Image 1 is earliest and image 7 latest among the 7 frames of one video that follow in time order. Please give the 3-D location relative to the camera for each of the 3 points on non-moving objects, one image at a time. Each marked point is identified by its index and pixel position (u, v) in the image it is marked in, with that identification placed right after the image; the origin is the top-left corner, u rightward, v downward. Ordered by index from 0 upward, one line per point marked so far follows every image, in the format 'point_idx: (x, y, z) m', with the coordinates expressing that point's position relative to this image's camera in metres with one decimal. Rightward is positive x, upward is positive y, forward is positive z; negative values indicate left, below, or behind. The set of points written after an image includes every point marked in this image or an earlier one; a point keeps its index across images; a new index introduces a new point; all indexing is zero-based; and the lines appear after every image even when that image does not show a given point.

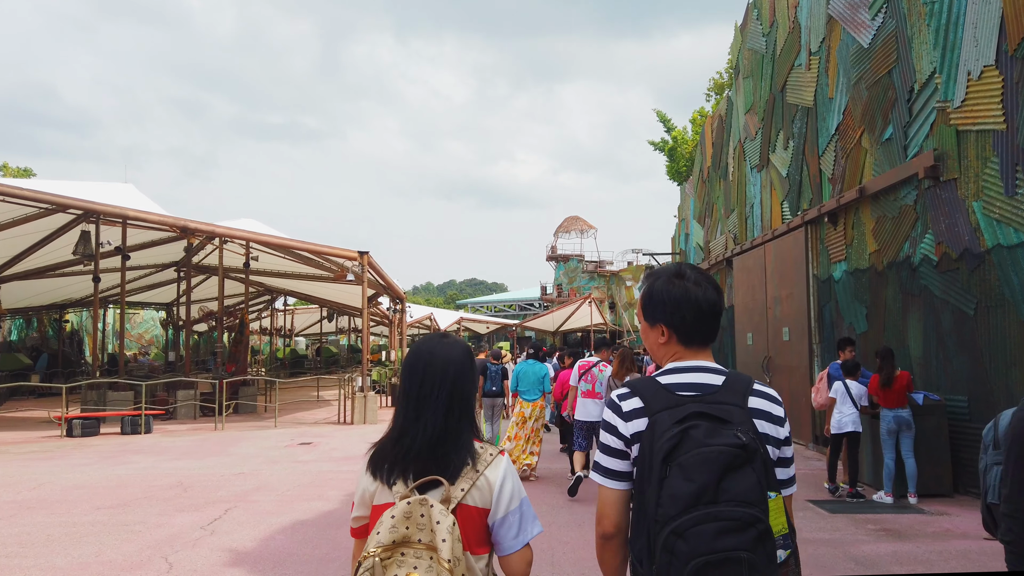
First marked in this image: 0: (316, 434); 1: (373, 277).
0: (-3.5, -2.6, +13.5) m
1: (-3.4, +0.3, +18.6) m
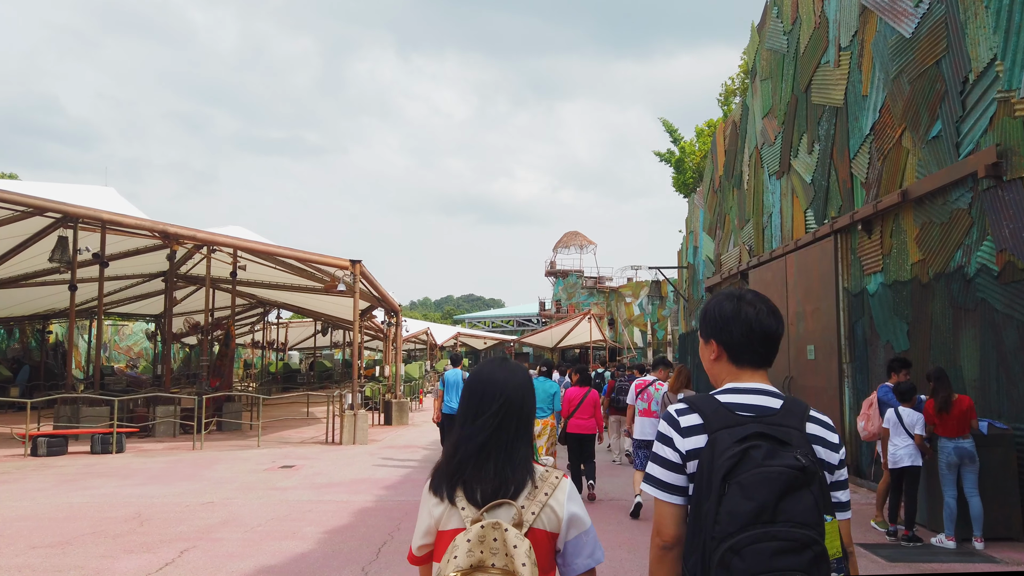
0: (-3.5, -2.8, +12.5) m
1: (-3.4, 0.0, +17.8) m
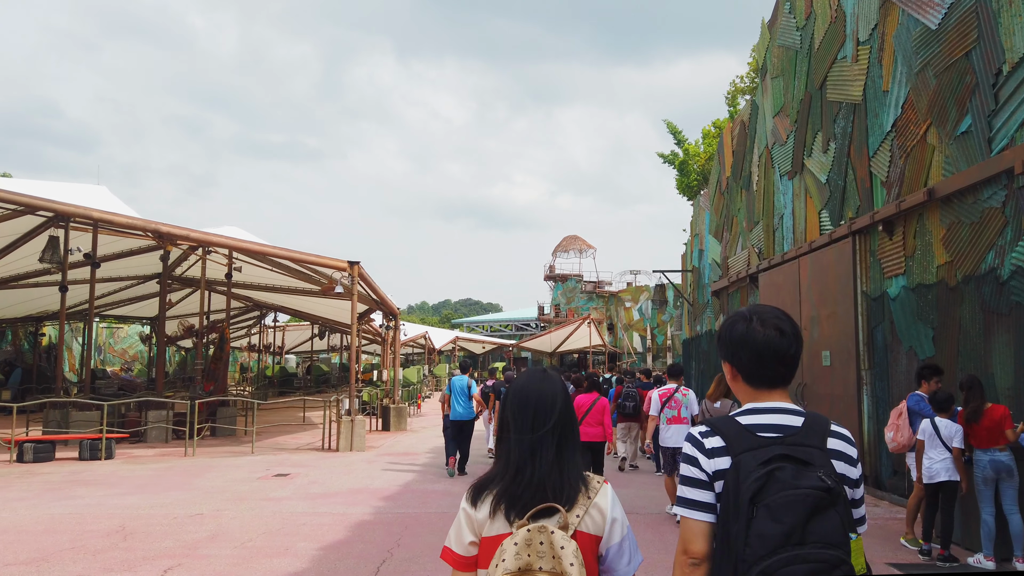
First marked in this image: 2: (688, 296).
0: (-3.5, -2.8, +12.1) m
1: (-3.4, -0.1, +17.4) m
2: (+4.4, -0.2, +18.9) m
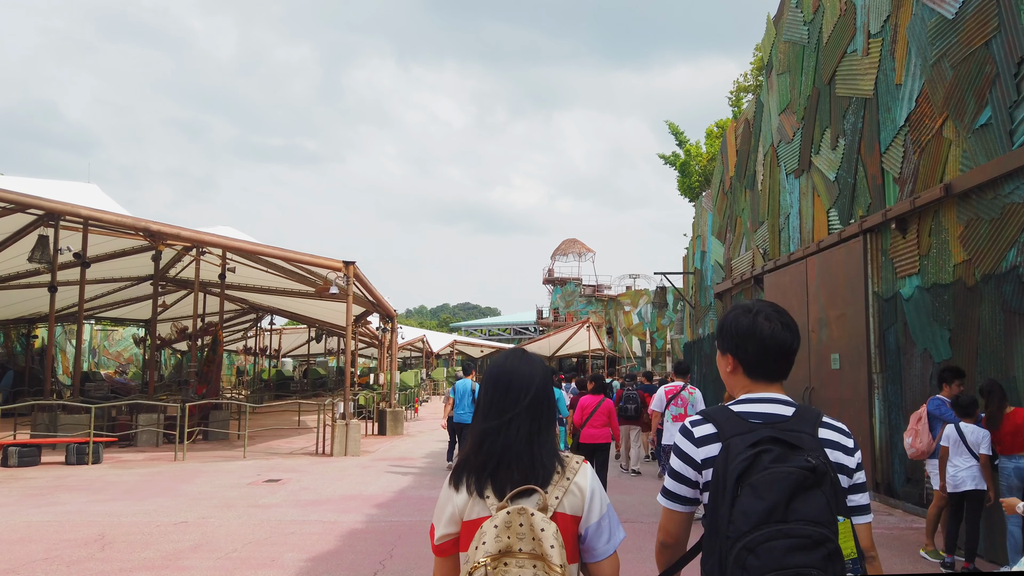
0: (-3.5, -2.8, +11.8) m
1: (-3.4, -0.1, +17.1) m
2: (+4.4, -0.3, +18.6) m
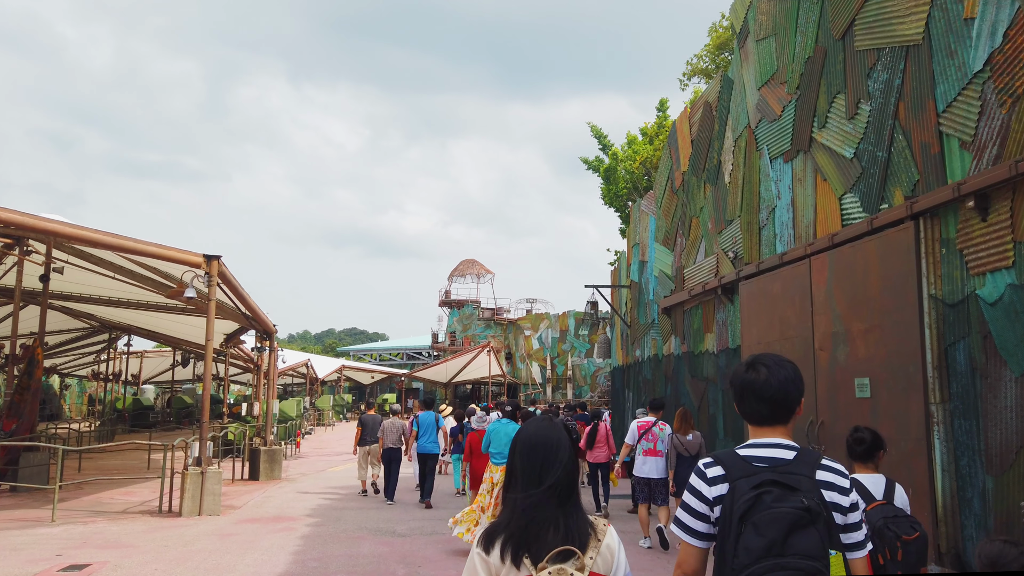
0: (-4.5, -2.8, +8.5) m
1: (-5.1, -0.3, +13.8) m
2: (+2.4, -0.6, +16.4) m
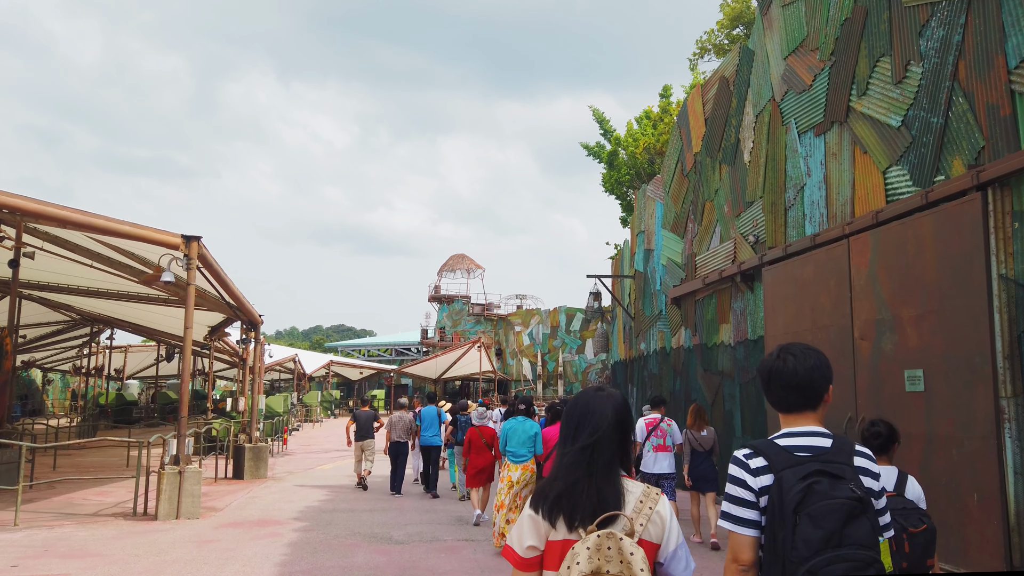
0: (-4.4, -2.6, +7.6) m
1: (-5.1, 0.0, +12.9) m
2: (+2.4, -0.4, +15.7) m
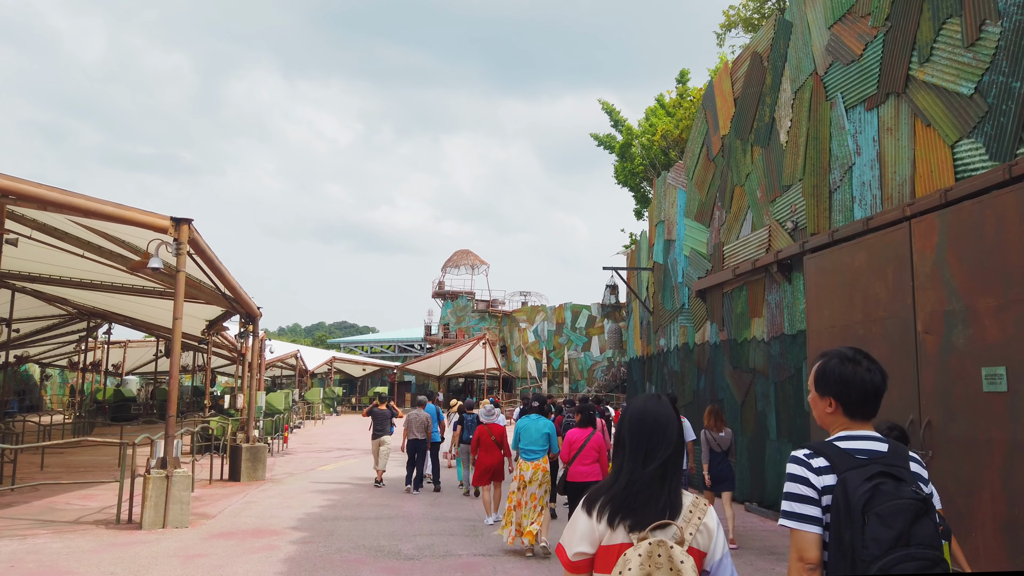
0: (-4.2, -2.4, +6.9) m
1: (-4.9, +0.1, +12.2) m
2: (+2.6, -0.3, +14.9) m
